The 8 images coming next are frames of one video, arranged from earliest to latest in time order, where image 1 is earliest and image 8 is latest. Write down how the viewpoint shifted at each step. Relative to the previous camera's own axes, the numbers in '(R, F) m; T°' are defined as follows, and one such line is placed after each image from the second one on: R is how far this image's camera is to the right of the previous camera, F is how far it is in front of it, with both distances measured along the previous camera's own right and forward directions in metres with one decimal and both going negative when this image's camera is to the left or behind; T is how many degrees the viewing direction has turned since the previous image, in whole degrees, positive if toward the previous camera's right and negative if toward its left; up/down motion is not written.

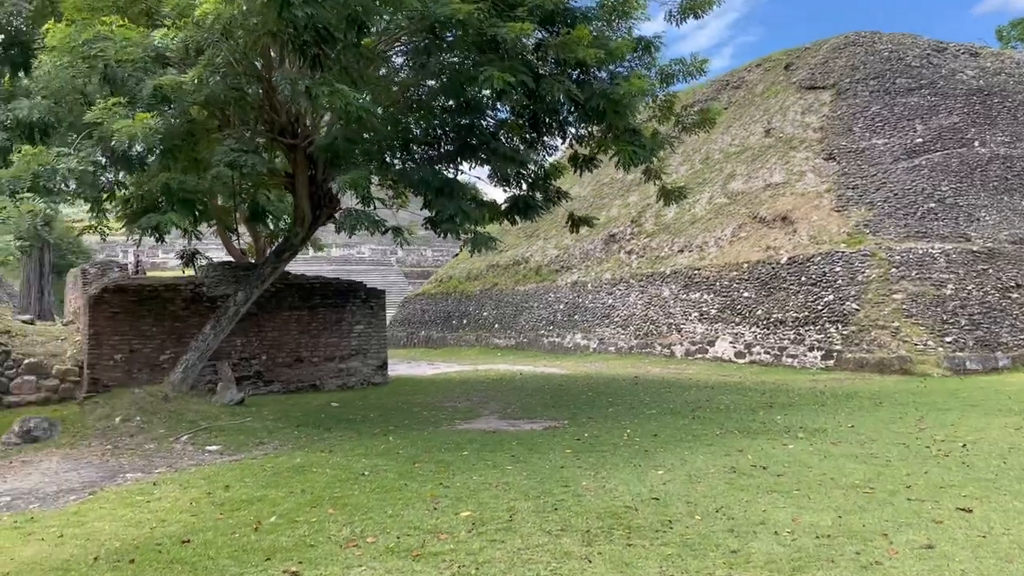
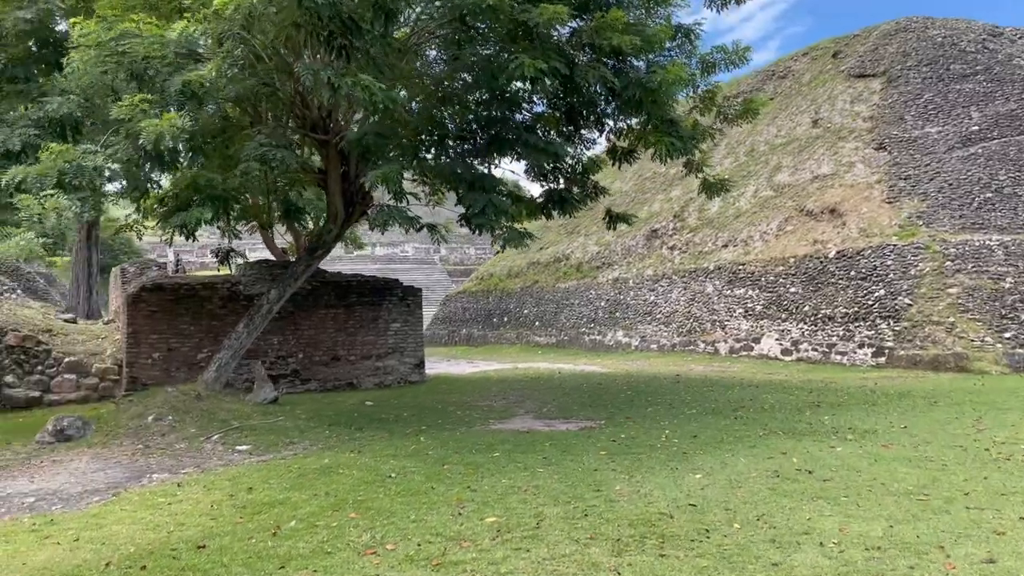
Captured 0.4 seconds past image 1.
(+0.1, +0.2) m; -3°
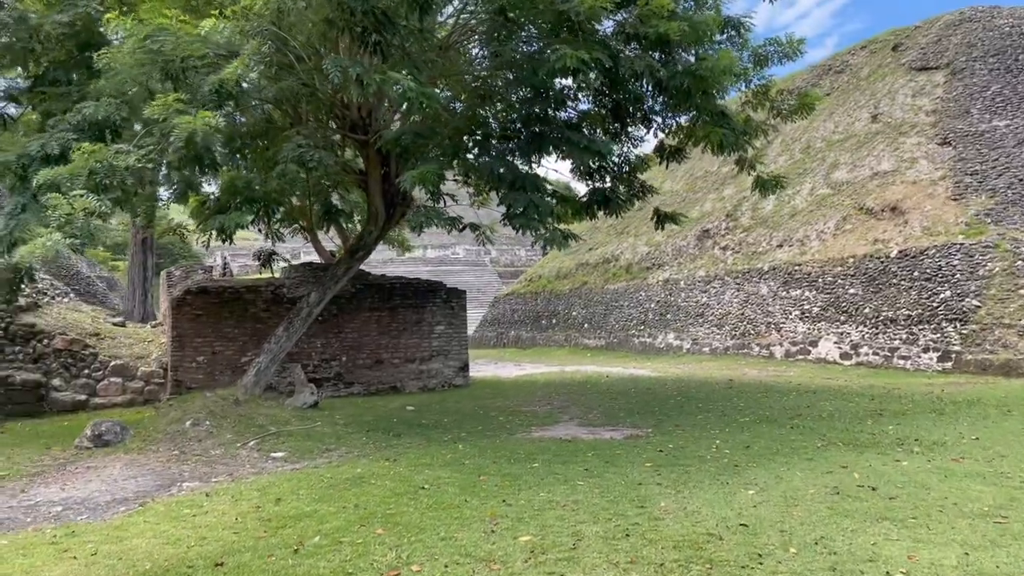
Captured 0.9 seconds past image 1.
(+0.1, +0.3) m; -4°
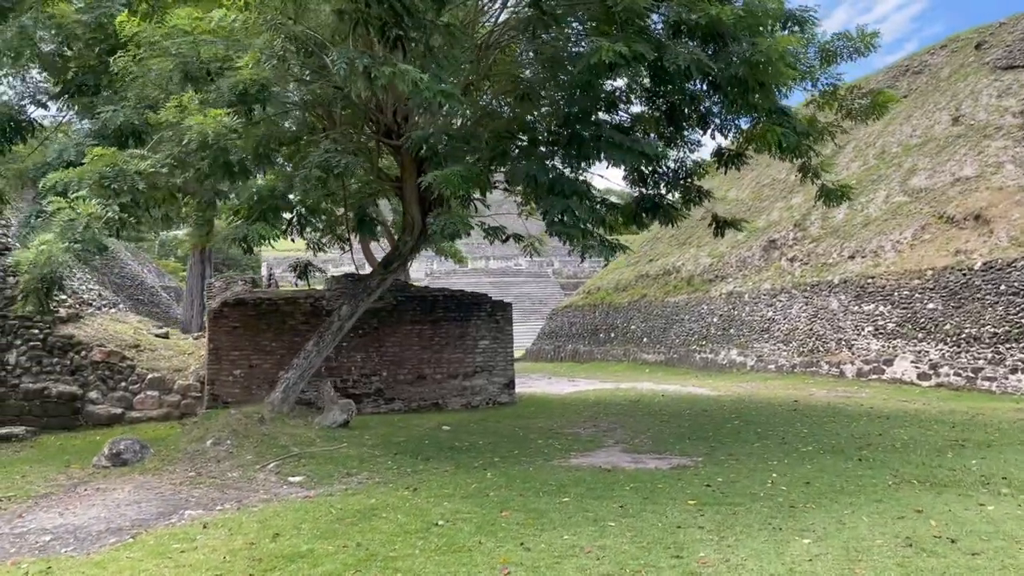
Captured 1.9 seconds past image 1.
(+0.3, +0.6) m; -5°
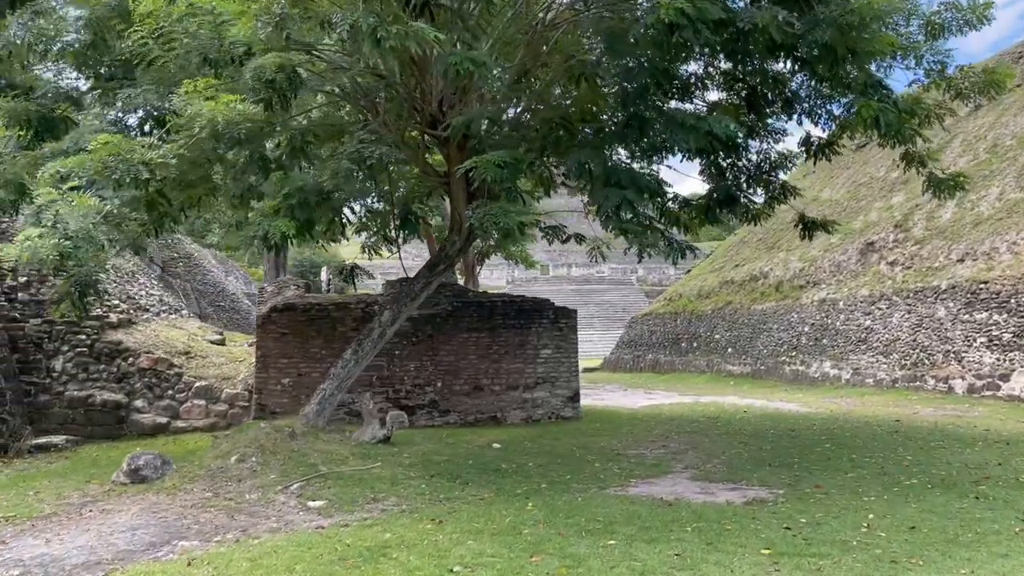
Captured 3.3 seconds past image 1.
(+0.3, +0.9) m; -6°
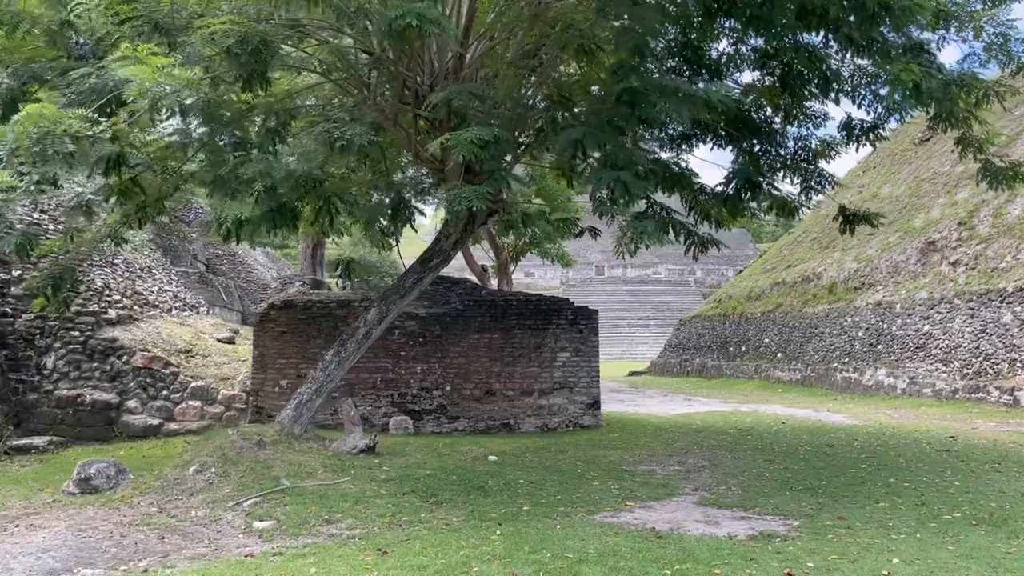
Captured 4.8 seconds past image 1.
(+0.6, +0.8) m; -4°
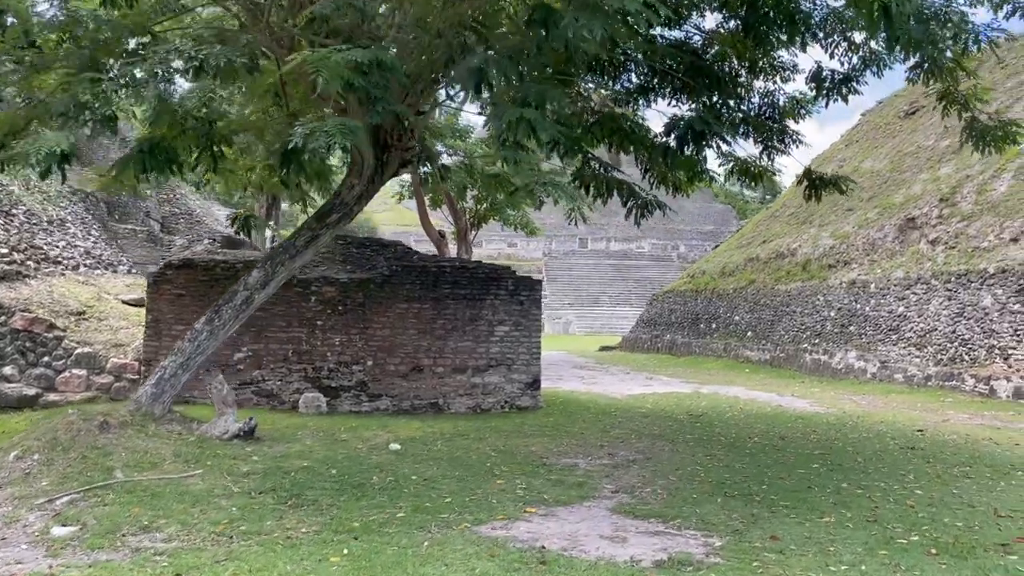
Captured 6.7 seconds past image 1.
(+0.7, +1.1) m; +1°
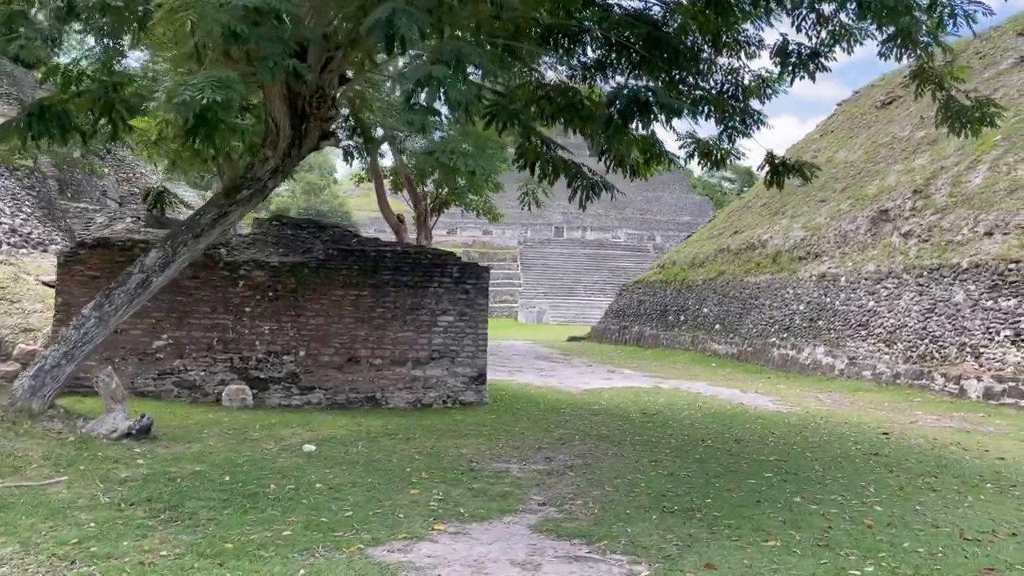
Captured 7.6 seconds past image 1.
(+0.4, +0.7) m; +2°
